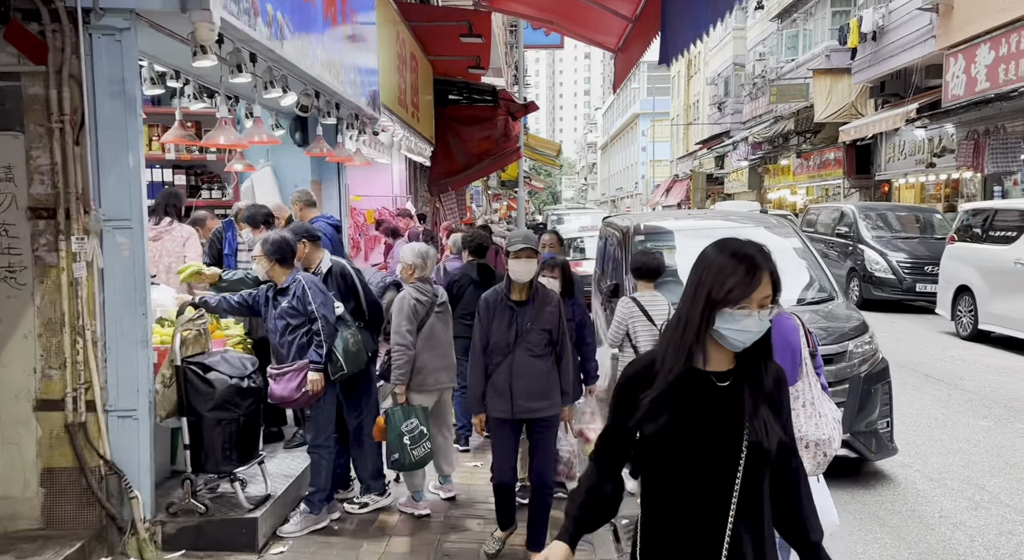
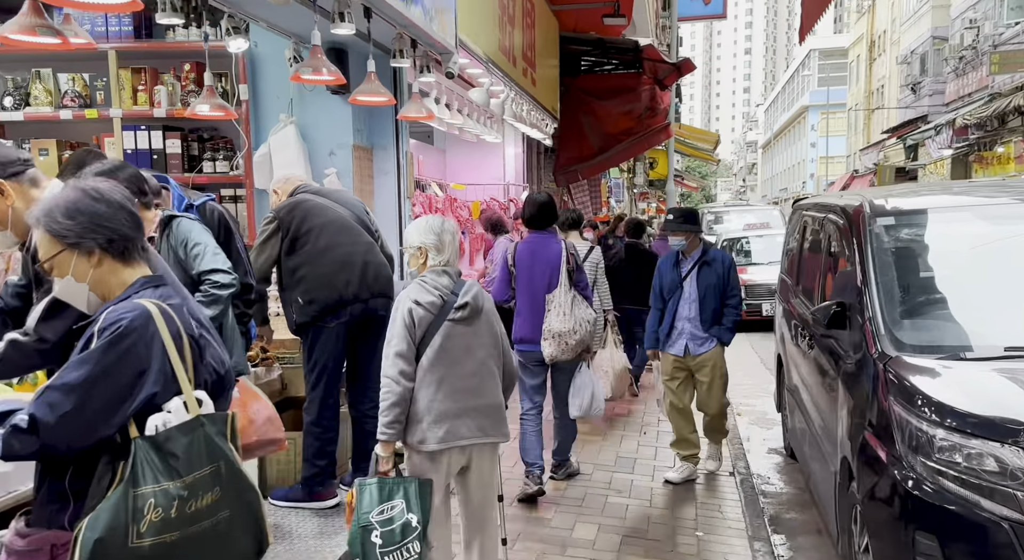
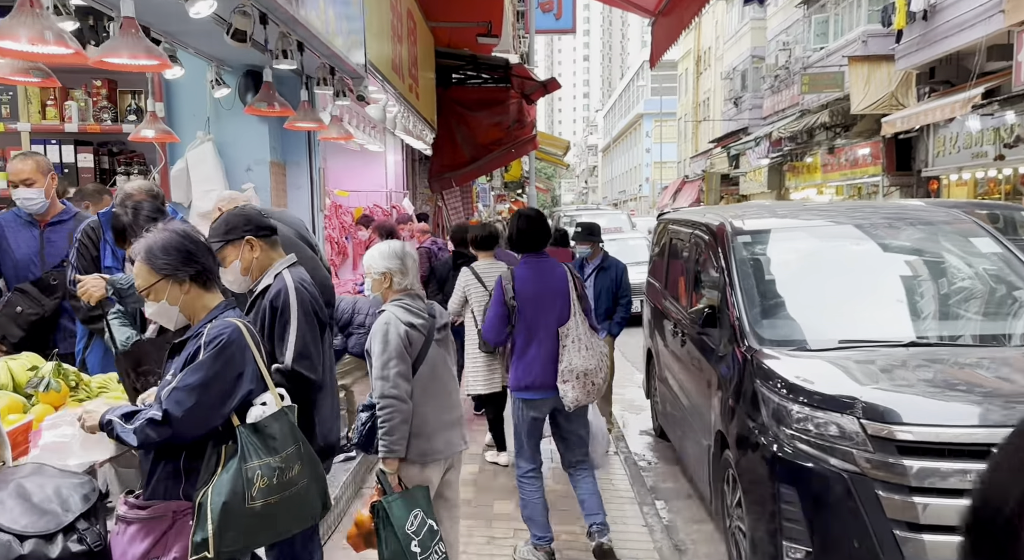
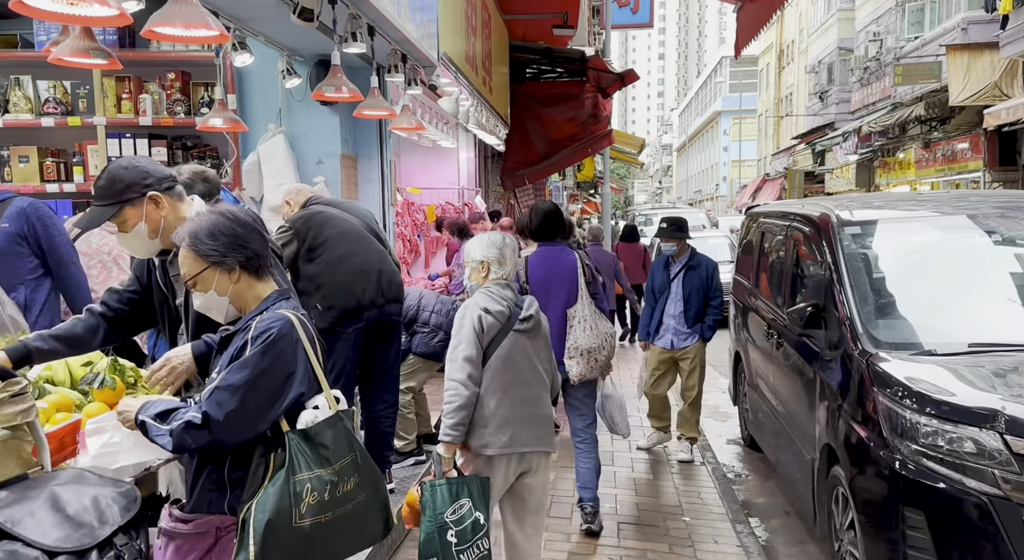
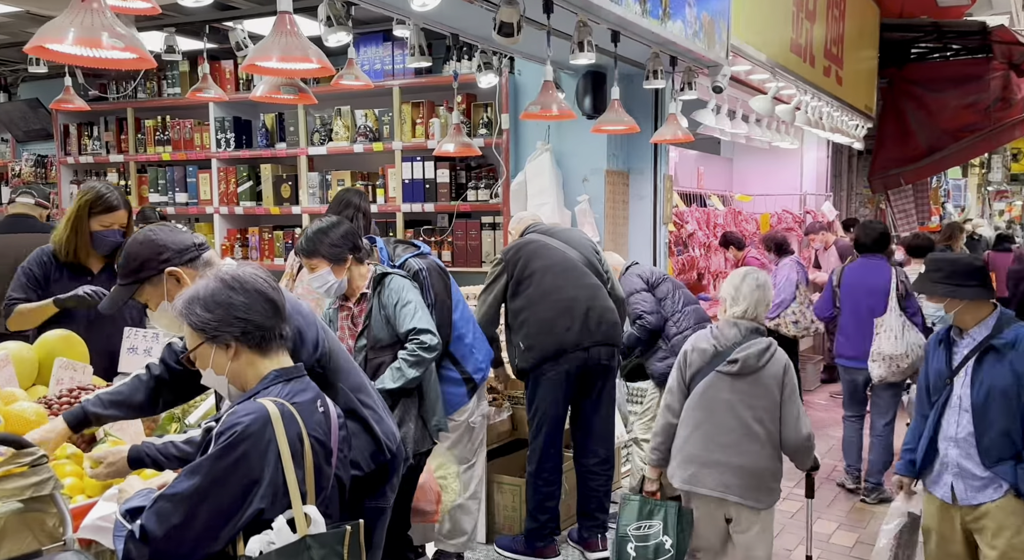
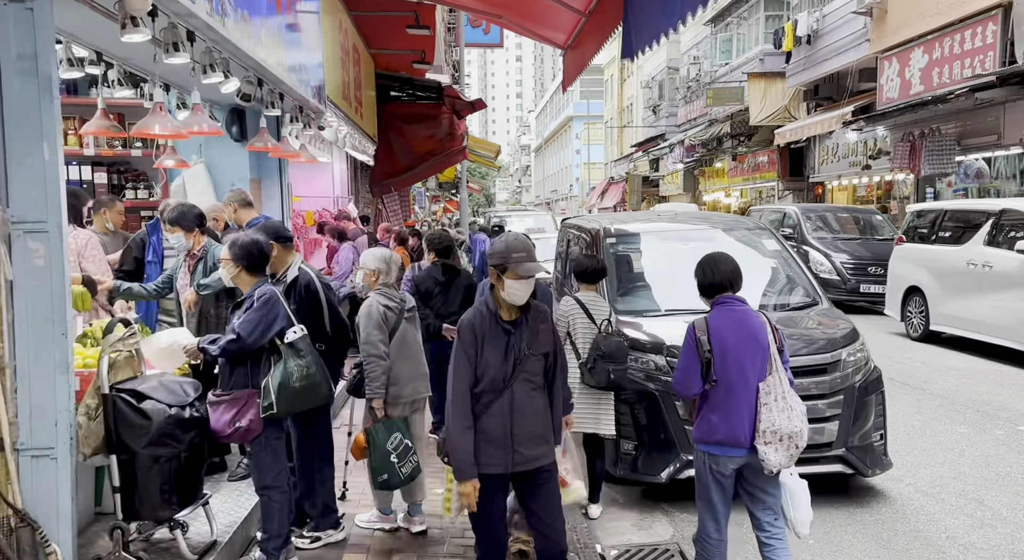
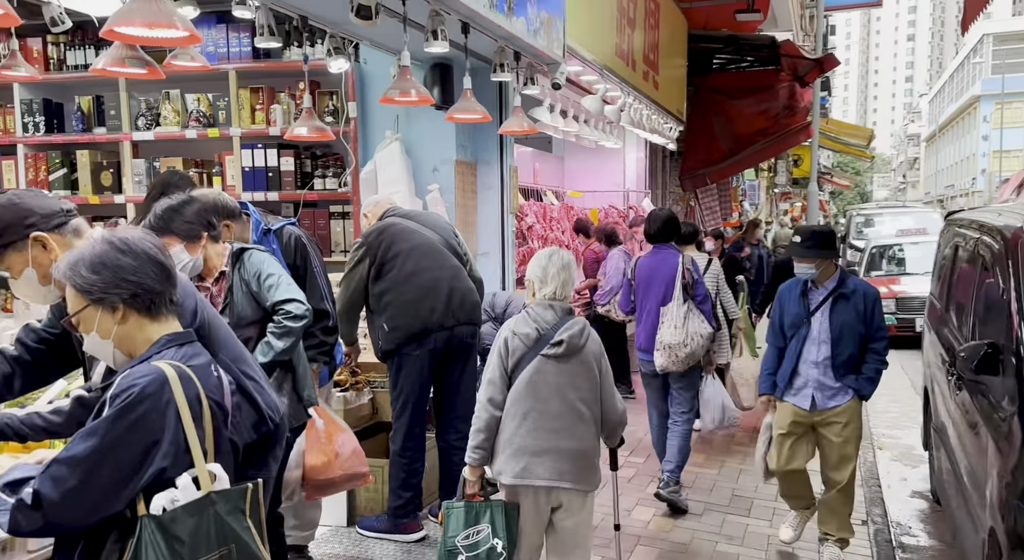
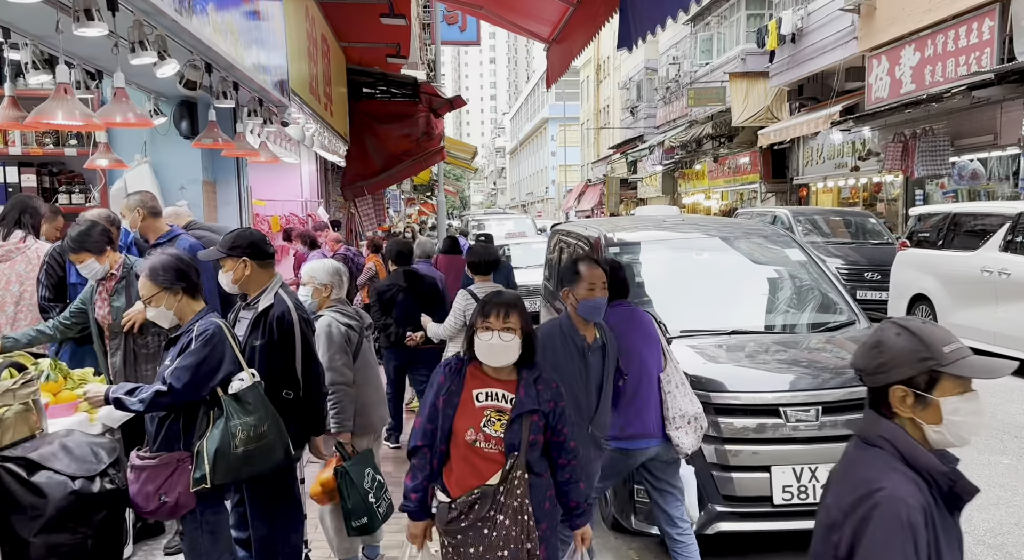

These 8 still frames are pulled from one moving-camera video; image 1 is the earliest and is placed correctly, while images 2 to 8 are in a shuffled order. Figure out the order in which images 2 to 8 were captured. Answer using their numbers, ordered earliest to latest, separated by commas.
6, 8, 3, 4, 2, 7, 5
